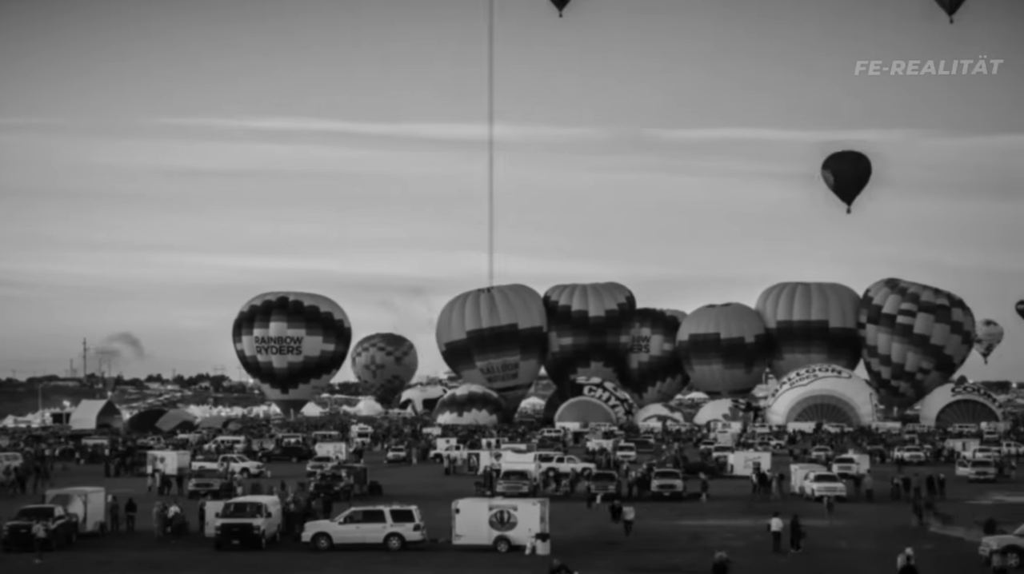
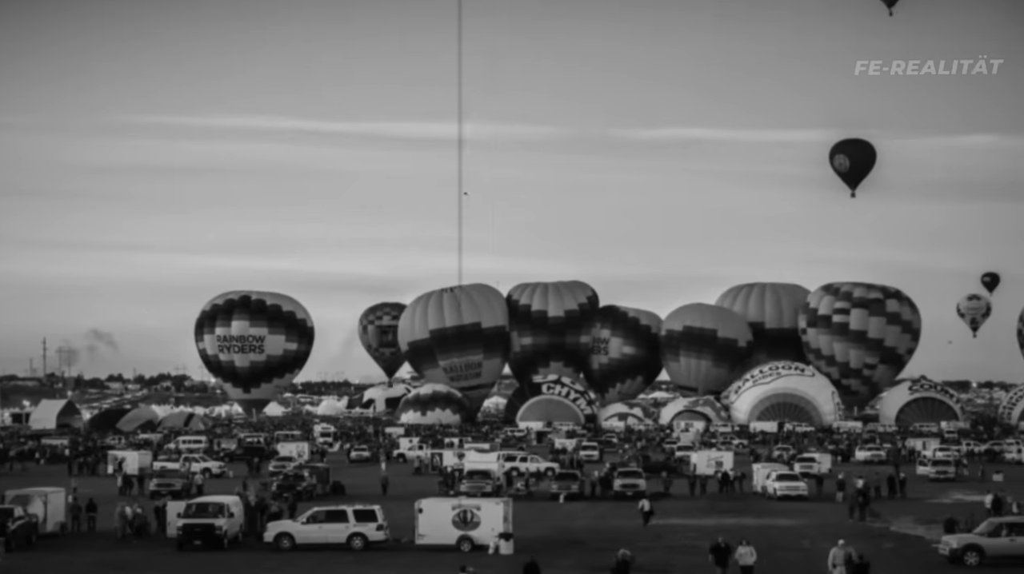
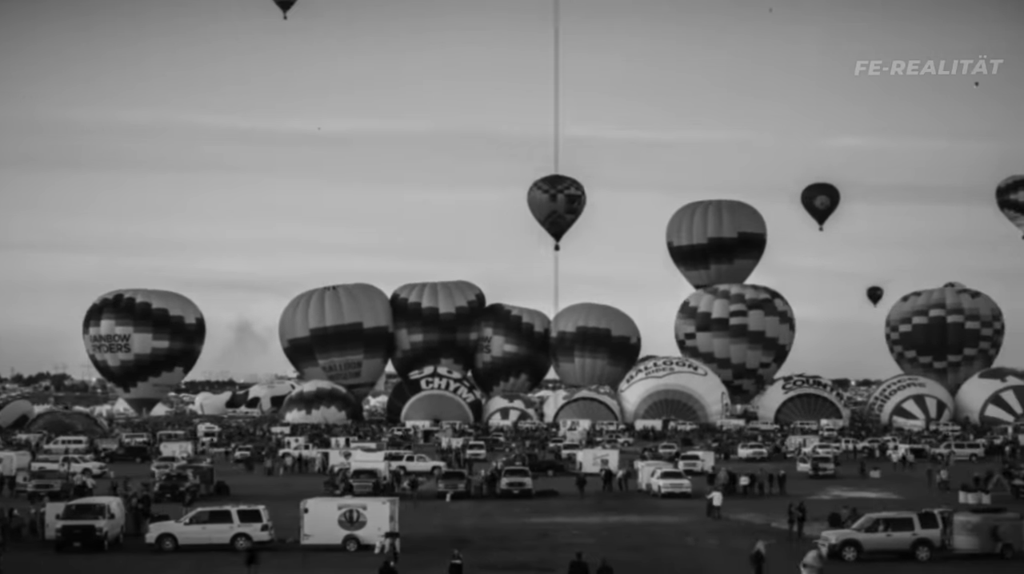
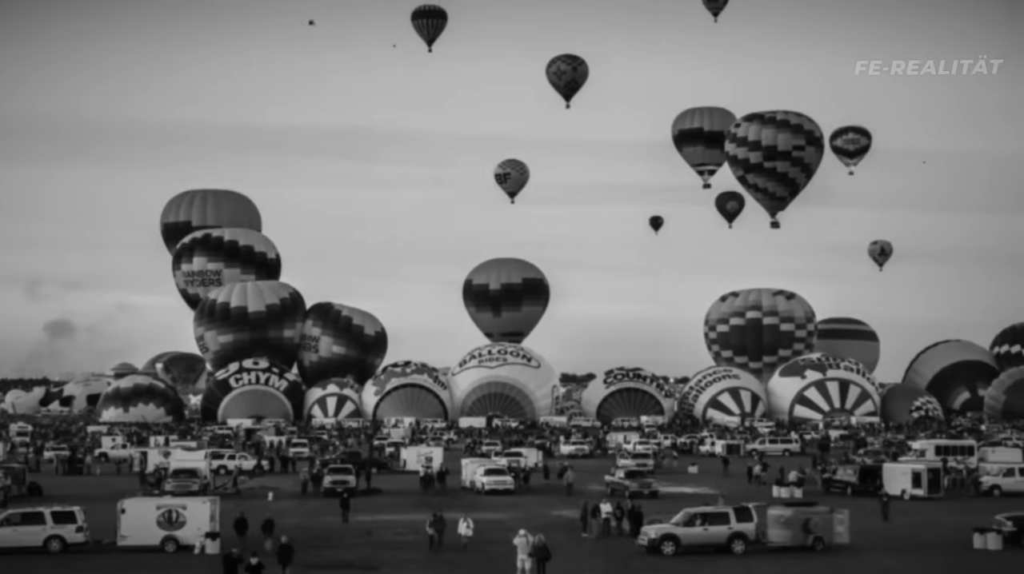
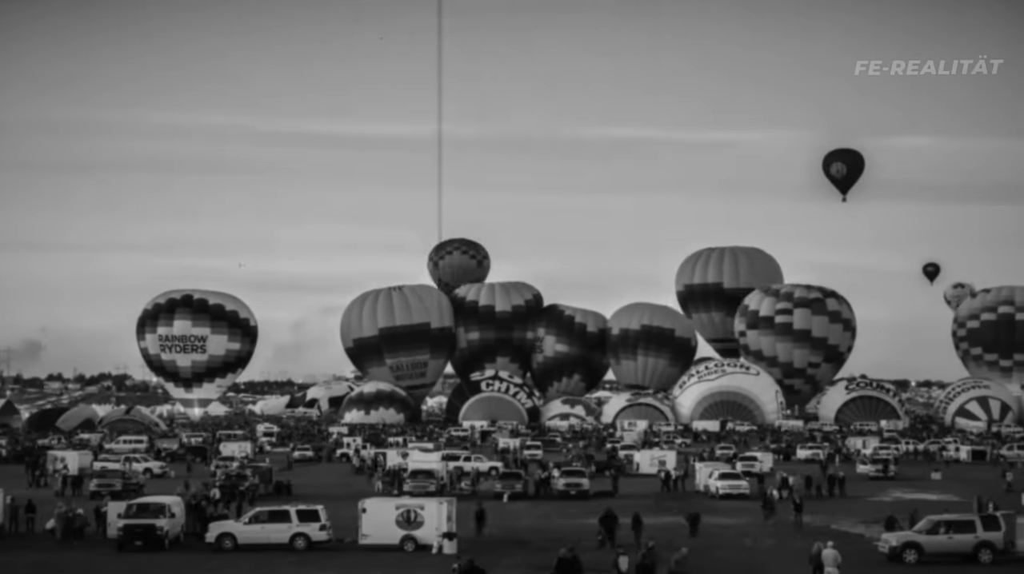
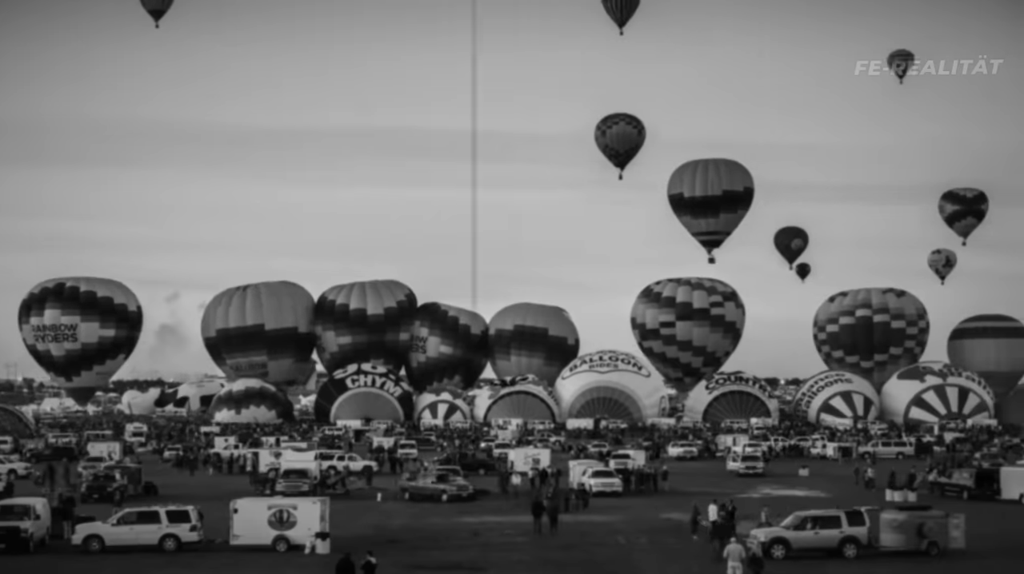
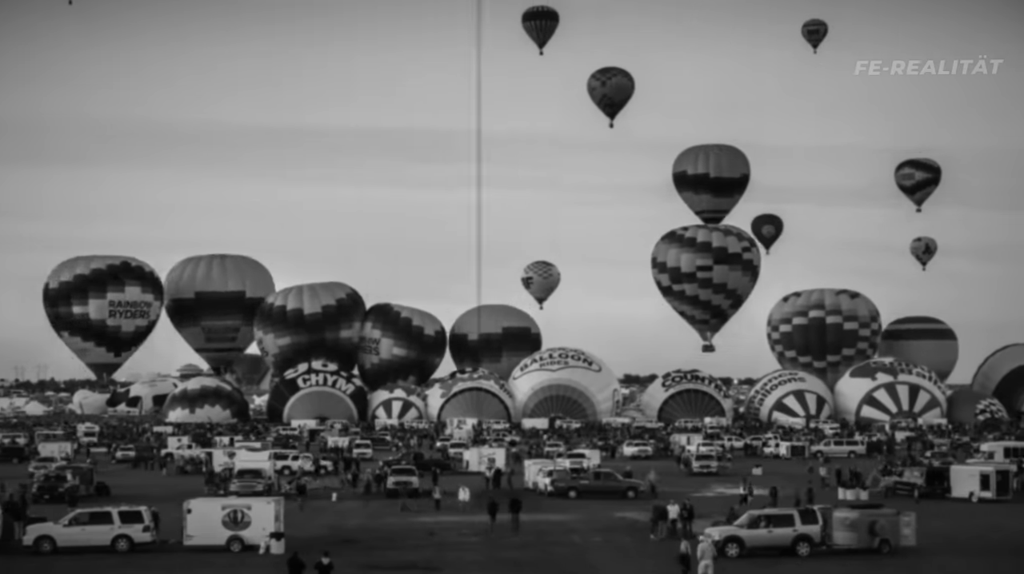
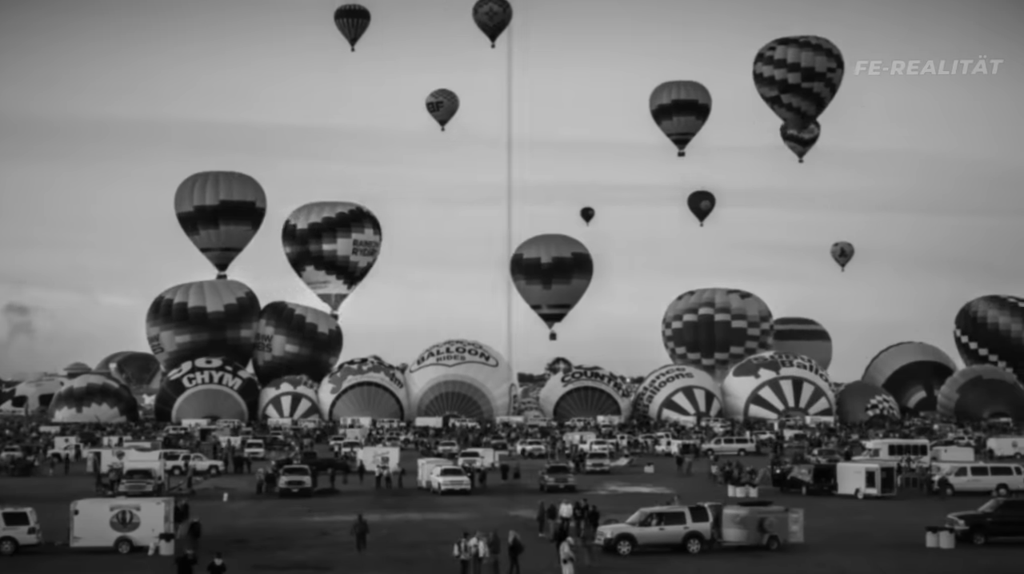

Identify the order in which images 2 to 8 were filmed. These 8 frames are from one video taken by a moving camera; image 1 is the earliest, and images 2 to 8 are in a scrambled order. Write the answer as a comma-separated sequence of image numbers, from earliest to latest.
2, 5, 3, 6, 7, 4, 8
